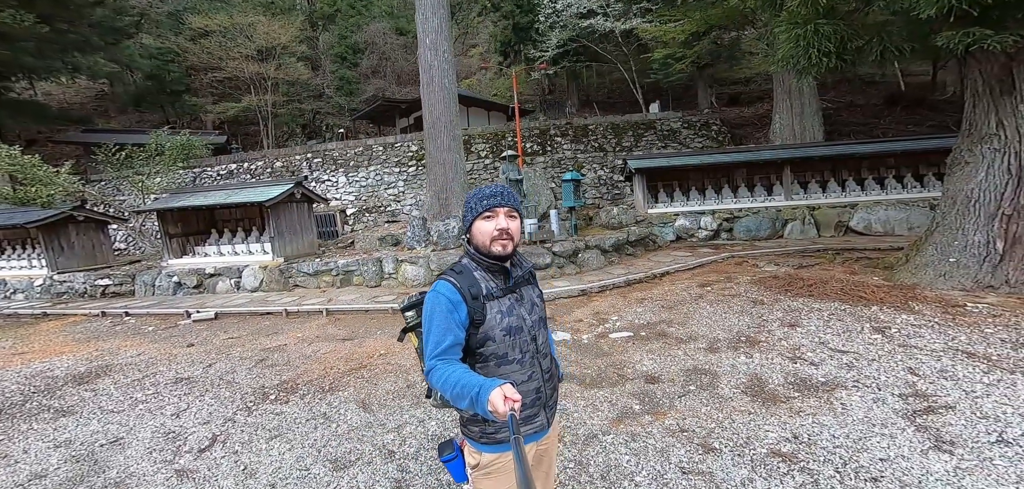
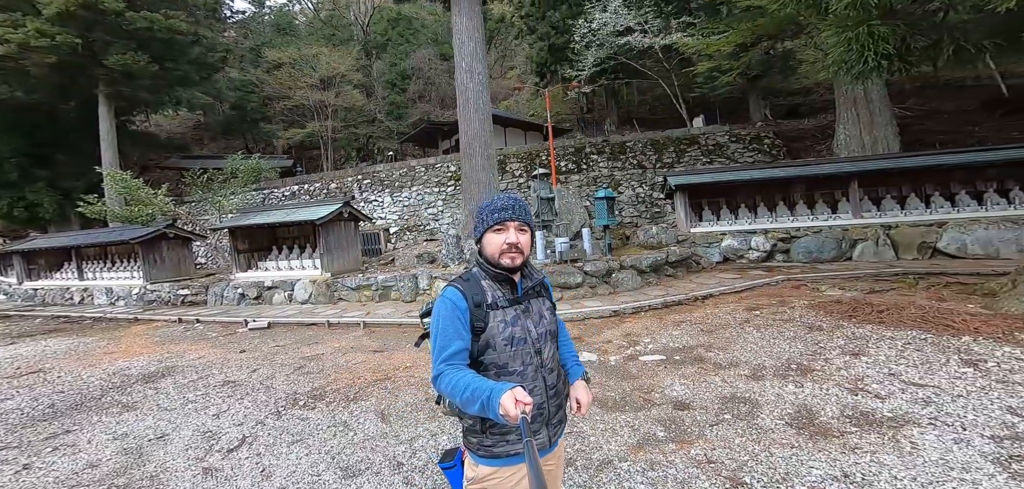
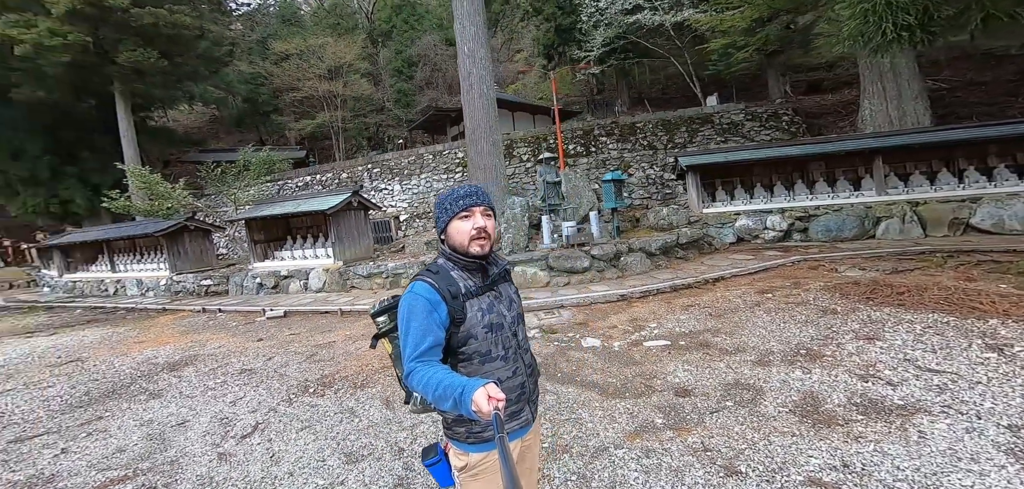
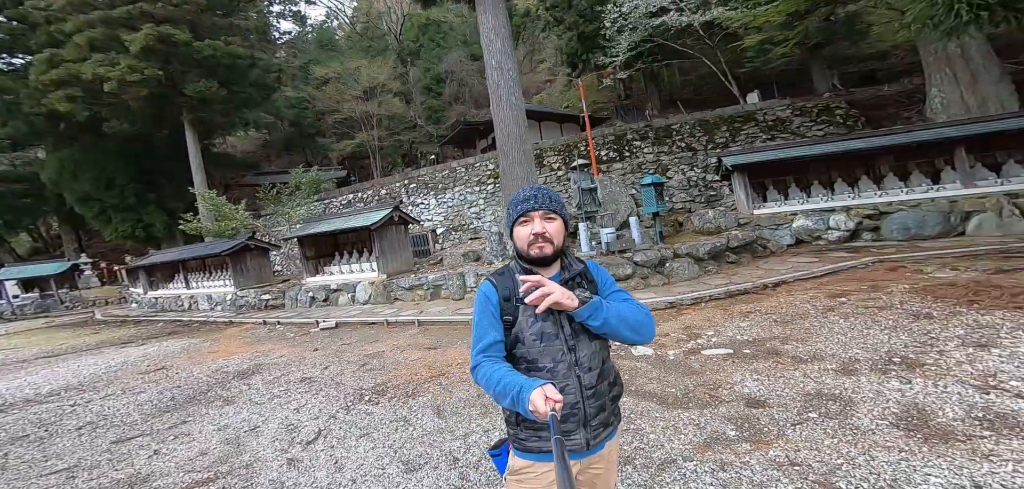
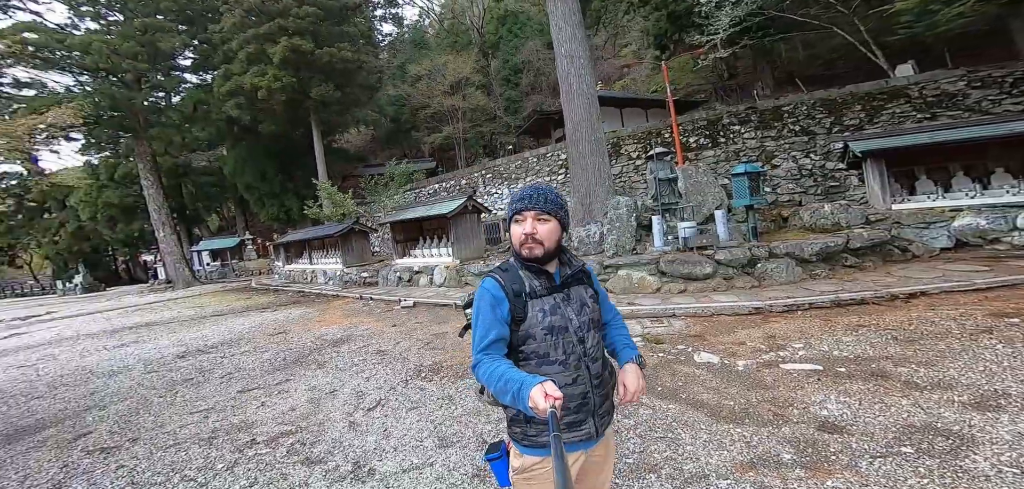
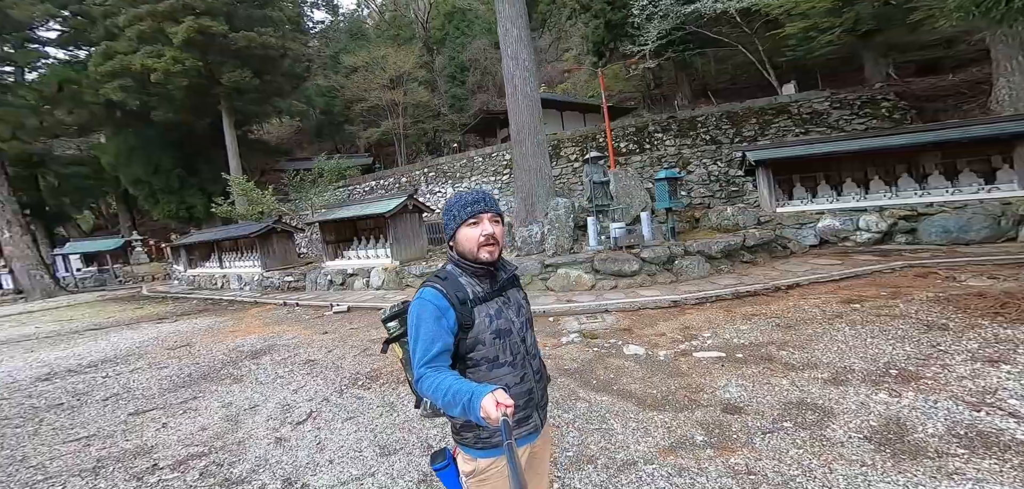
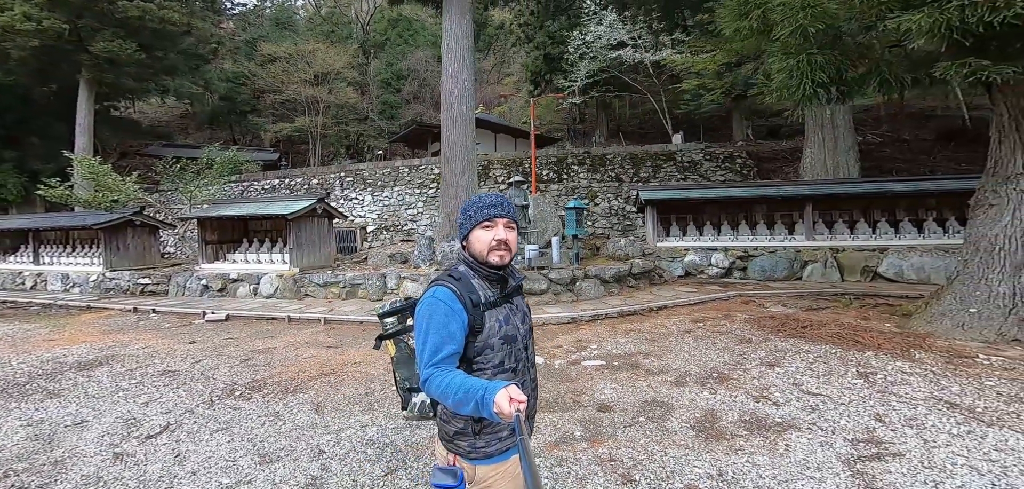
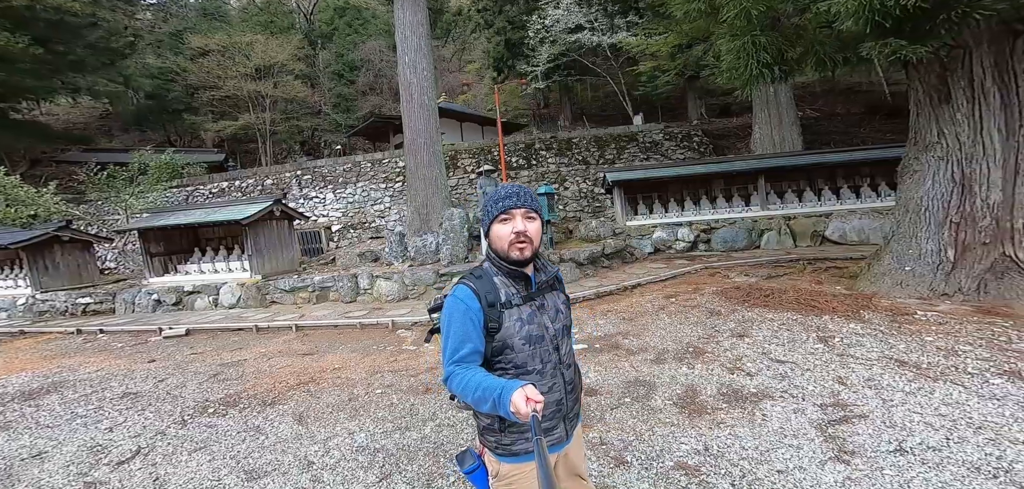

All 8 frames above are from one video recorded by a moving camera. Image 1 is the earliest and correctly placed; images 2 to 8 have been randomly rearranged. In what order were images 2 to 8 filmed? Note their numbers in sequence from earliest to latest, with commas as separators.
3, 6, 5, 4, 2, 7, 8
